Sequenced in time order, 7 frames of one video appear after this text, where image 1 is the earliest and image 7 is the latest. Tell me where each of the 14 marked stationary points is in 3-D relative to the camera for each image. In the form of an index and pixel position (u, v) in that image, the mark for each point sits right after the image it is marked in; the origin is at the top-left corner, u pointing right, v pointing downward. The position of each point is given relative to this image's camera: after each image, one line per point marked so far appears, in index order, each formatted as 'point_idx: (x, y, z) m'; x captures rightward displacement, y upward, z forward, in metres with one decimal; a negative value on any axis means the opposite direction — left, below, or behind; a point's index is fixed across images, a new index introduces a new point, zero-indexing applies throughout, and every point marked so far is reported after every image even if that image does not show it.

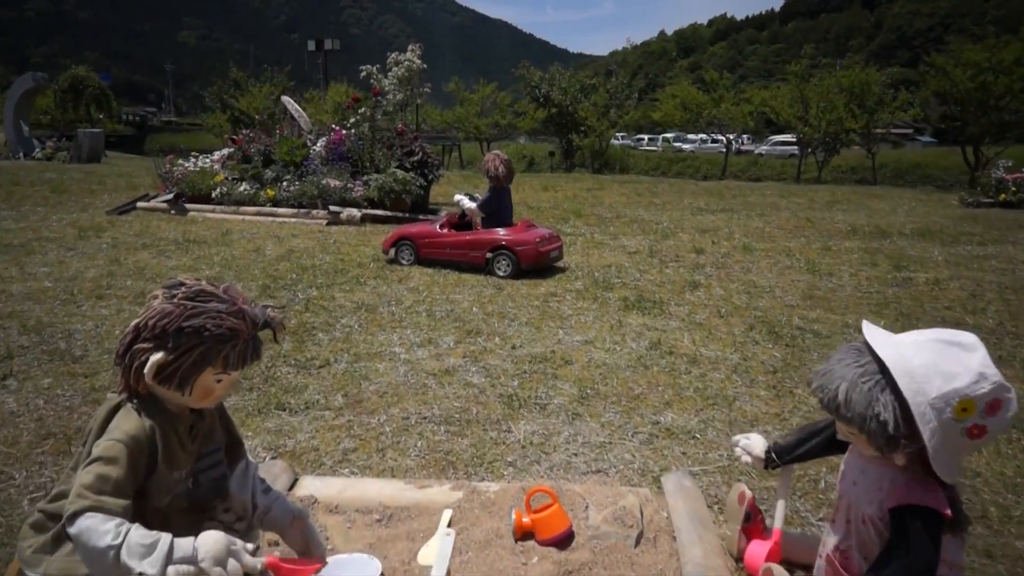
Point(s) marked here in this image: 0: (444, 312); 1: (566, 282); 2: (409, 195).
0: (-0.5, -0.2, +5.0) m
1: (+0.5, 0.0, +6.1) m
2: (-1.4, +1.3, +10.1) m
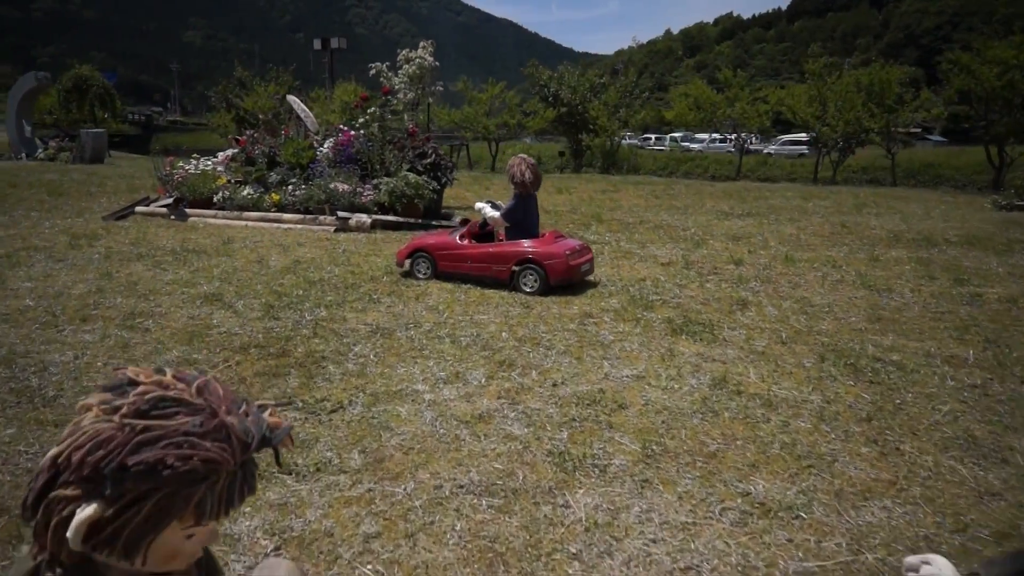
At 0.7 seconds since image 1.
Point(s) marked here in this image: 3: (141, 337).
0: (-0.3, -0.3, +4.5) m
1: (+0.7, -0.1, +5.5) m
2: (-1.2, +1.2, +9.5) m
3: (-2.3, -0.3, +4.3) m
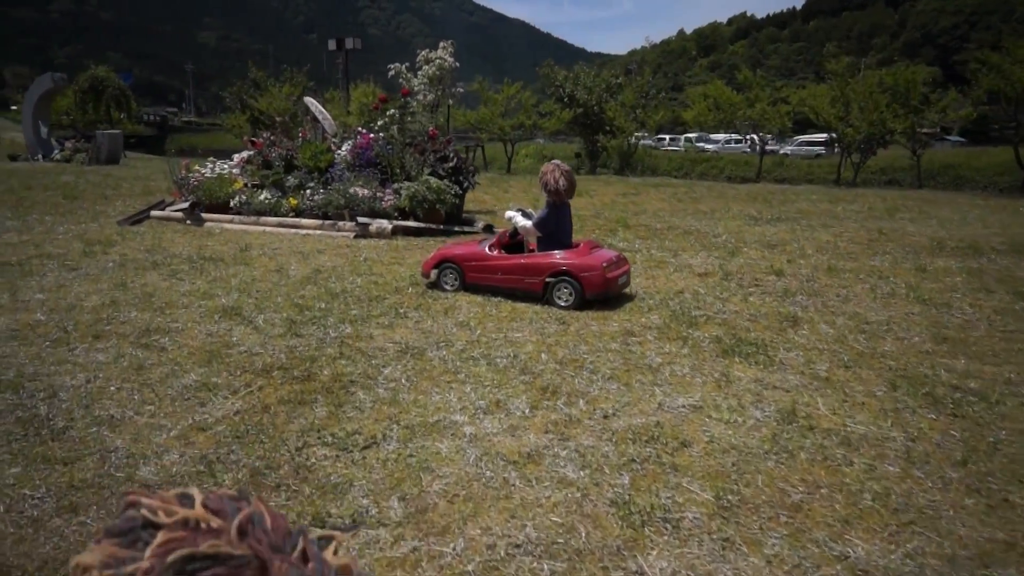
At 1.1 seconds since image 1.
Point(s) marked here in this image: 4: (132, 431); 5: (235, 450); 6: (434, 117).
0: (0.0, -0.4, +4.2) m
1: (+1.0, -0.2, +5.2) m
2: (-0.9, +1.1, +9.2) m
3: (-2.0, -0.4, +4.1) m
4: (-1.6, -0.6, +3.1) m
5: (-1.1, -0.7, +2.9) m
6: (-1.2, +2.8, +11.6) m
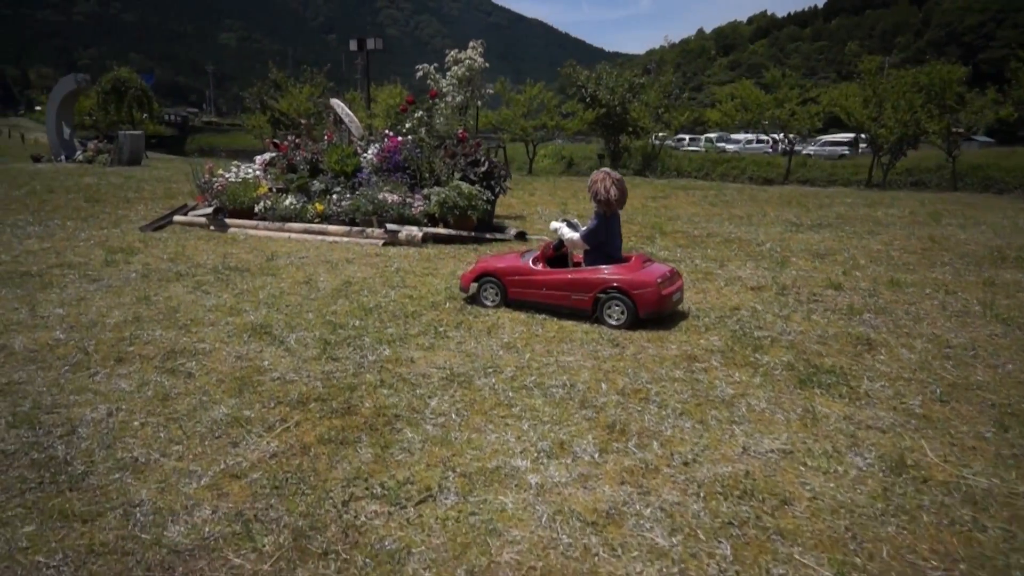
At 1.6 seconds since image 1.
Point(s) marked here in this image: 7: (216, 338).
0: (+0.3, -0.5, +3.8) m
1: (+1.3, -0.3, +4.8) m
2: (-0.4, +1.0, +8.9) m
3: (-1.7, -0.5, +3.7) m
4: (-1.4, -0.7, +2.7) m
5: (-0.9, -0.8, +2.6) m
6: (-0.8, +2.6, +11.3) m
7: (-1.9, -0.3, +4.6) m
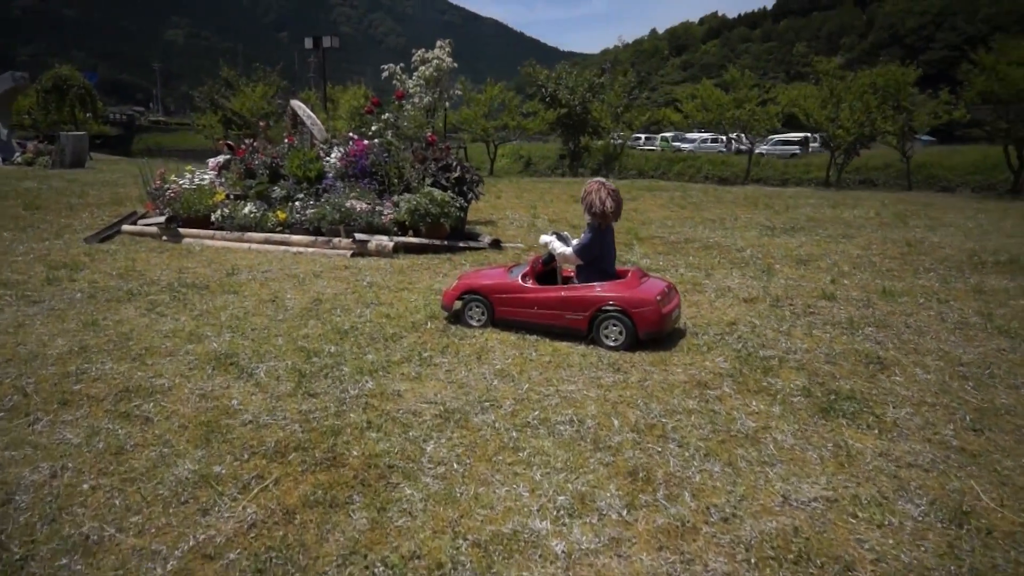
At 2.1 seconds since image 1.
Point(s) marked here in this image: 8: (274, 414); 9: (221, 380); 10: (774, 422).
0: (+0.3, -0.7, +3.5) m
1: (+1.2, -0.4, +4.5) m
2: (-0.8, +0.8, +8.5) m
3: (-1.7, -0.7, +3.3) m
4: (-1.3, -0.9, +2.3) m
5: (-0.8, -0.9, +2.1) m
6: (-1.2, +2.5, +10.9) m
7: (-1.9, -0.5, +4.1) m
8: (-1.2, -0.6, +3.5) m
9: (-1.6, -0.5, +4.0) m
10: (+1.3, -0.7, +3.5) m
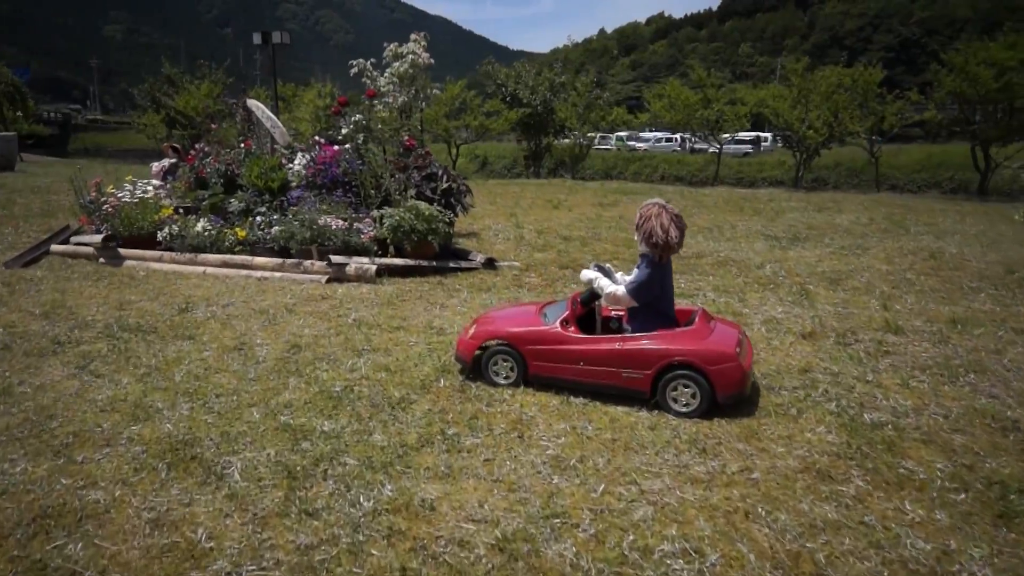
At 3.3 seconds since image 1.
0: (+0.6, -0.9, +2.5) m
1: (+1.5, -0.7, +3.6) m
2: (-0.8, +0.5, +7.4) m
3: (-1.4, -1.0, +2.2) m
4: (-0.9, -1.2, +1.2) m
5: (-0.4, -1.2, +1.1) m
6: (-1.4, +2.2, +9.8) m
7: (-1.7, -0.8, +3.0) m
8: (-0.9, -0.9, +2.5) m
9: (-1.4, -0.8, +2.9) m
10: (+1.6, -0.9, +2.6) m
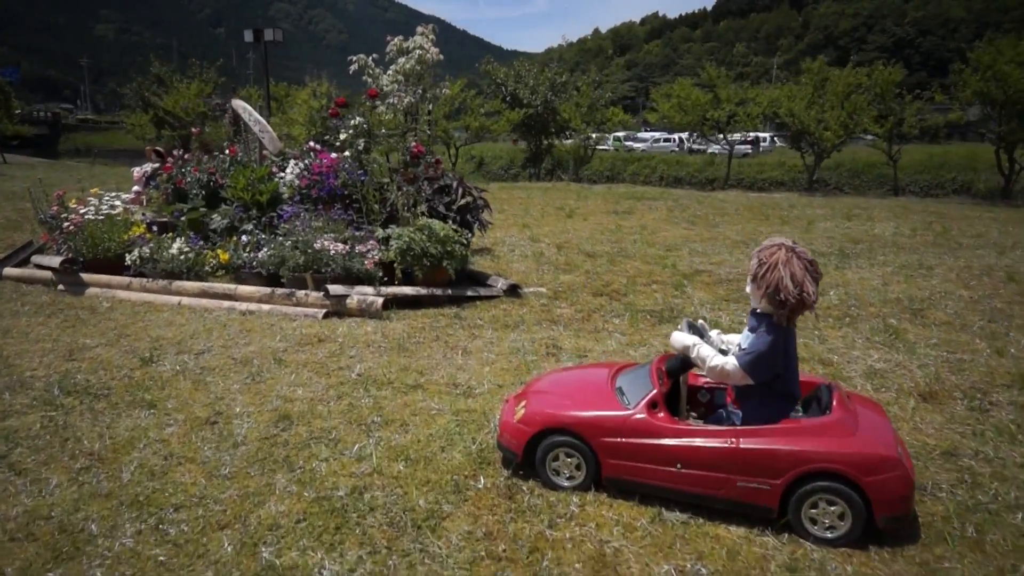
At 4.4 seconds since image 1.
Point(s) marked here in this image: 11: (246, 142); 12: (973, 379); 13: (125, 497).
0: (+0.9, -1.2, +1.4) m
1: (+1.7, -1.0, +2.6) m
2: (-0.5, +0.2, +6.4) m
3: (-1.1, -1.3, +1.1) m
4: (-0.6, -1.5, +0.1) m
5: (-0.1, -1.5, 0.0) m
6: (-1.2, +1.9, +8.7) m
7: (-1.4, -1.1, +1.9) m
8: (-0.6, -1.2, +1.4) m
9: (-1.1, -1.1, +1.8) m
10: (+1.9, -1.2, +1.5) m
11: (-3.1, +1.7, +8.4) m
12: (+2.9, -0.6, +4.5) m
13: (-1.6, -0.9, +3.0) m
